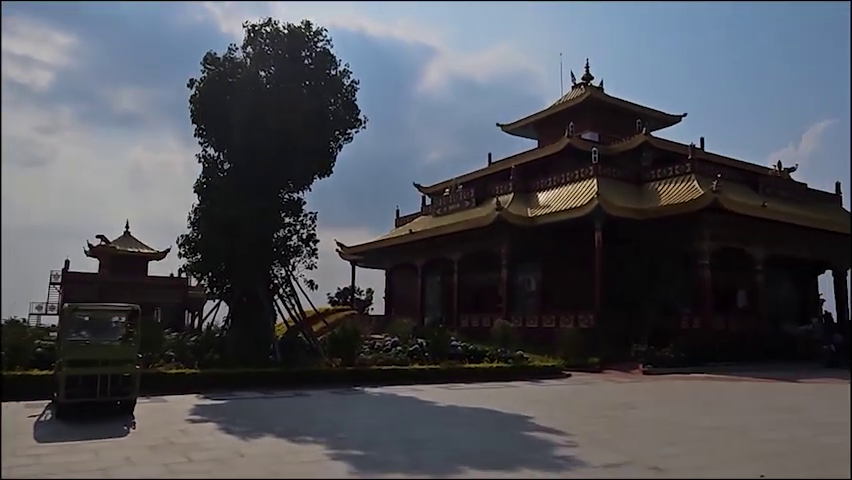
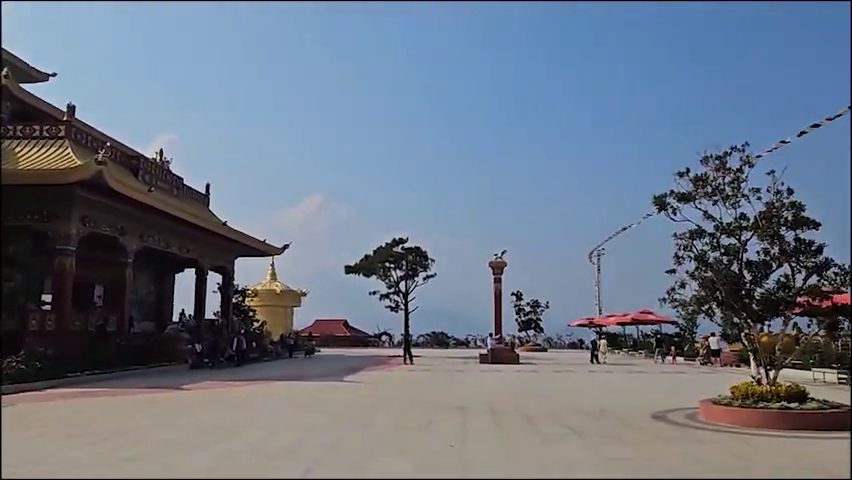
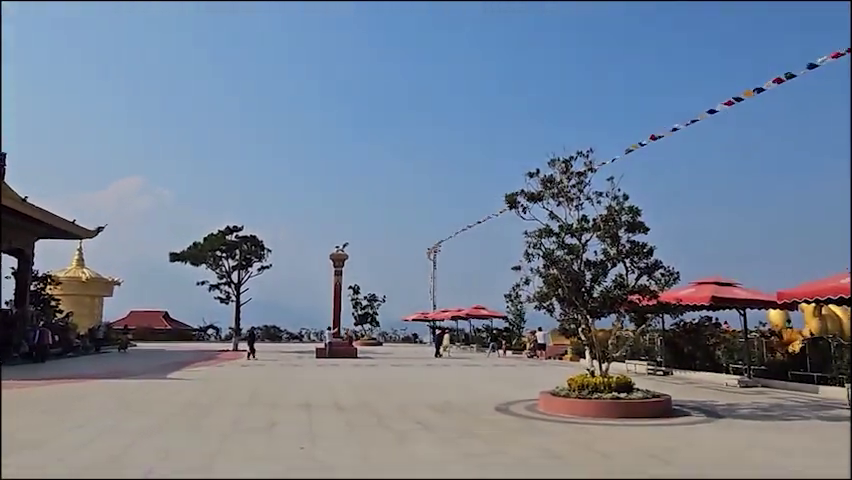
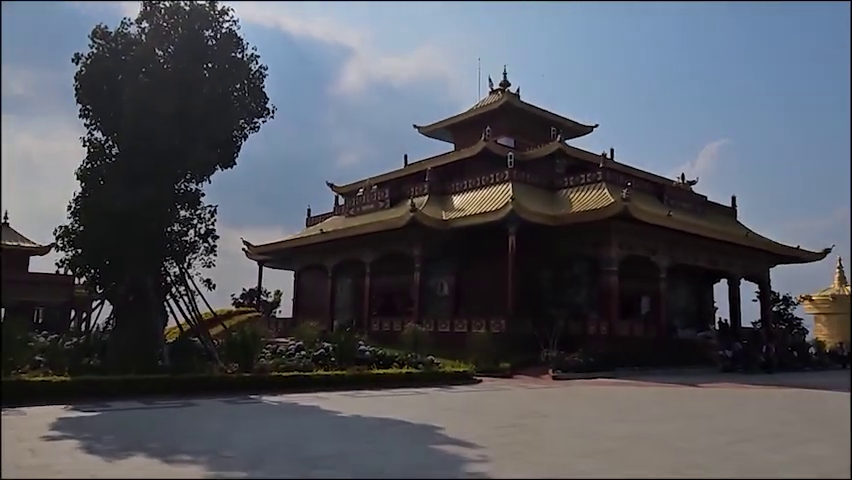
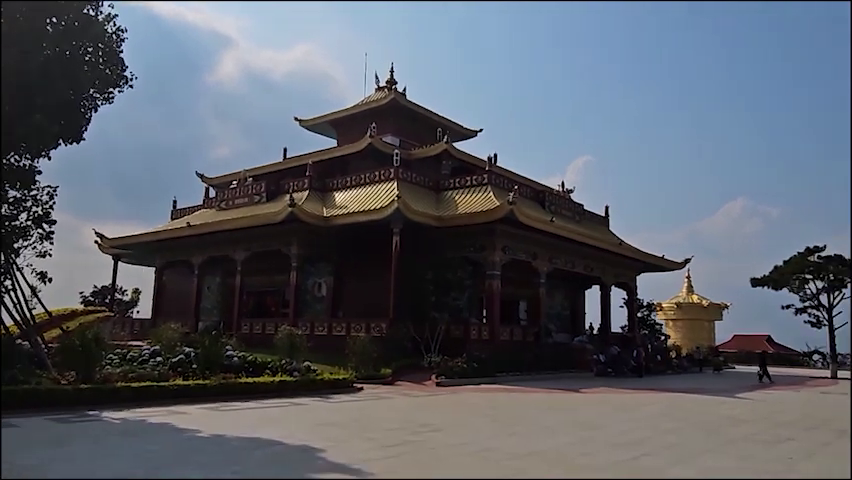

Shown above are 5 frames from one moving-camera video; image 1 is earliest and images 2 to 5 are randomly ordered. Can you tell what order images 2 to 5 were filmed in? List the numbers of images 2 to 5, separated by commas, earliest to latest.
4, 5, 2, 3
